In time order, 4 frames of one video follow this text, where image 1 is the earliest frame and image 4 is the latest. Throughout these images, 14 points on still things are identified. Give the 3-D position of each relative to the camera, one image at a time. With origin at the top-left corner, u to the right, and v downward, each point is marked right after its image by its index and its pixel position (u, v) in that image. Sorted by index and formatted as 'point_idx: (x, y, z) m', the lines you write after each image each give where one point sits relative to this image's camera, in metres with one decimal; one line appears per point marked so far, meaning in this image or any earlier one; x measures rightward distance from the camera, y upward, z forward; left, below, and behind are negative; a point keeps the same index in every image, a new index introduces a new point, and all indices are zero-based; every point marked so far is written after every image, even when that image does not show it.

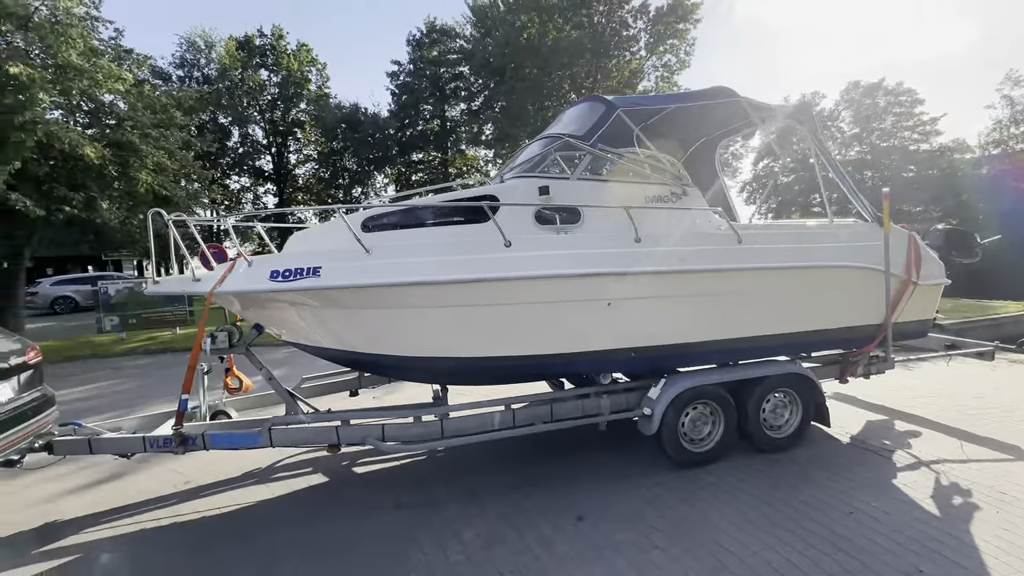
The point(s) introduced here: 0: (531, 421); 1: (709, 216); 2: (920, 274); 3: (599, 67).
0: (+0.1, -1.1, +3.6) m
1: (+1.6, +0.6, +3.7) m
2: (+3.7, +0.1, +4.1) m
3: (+4.0, +9.1, +18.6) m
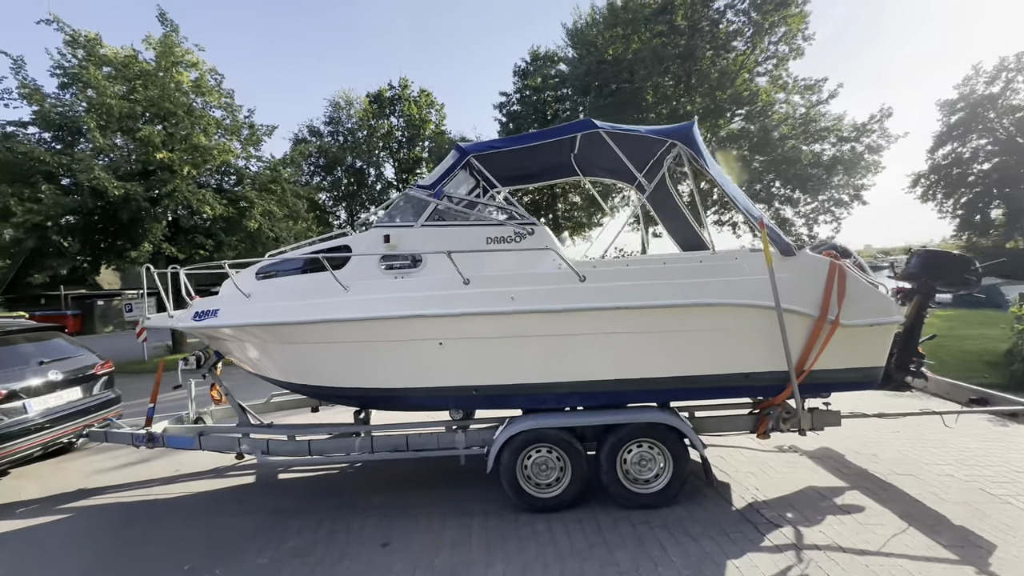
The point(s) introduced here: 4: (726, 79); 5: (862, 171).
0: (-1.1, -1.4, +3.9) m
1: (+0.3, +0.3, +3.6) m
2: (+2.5, -0.2, +3.3) m
3: (+7.1, +8.4, +17.4) m
4: (+8.3, +8.1, +17.3) m
5: (+14.2, +4.7, +18.2) m
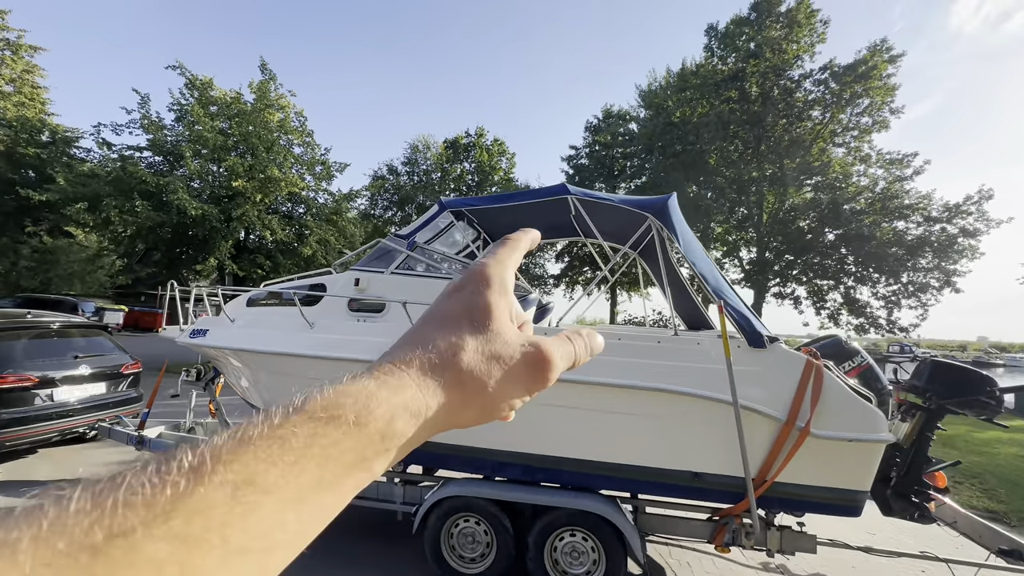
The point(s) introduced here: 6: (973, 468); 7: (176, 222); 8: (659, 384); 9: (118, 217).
0: (-1.6, -1.7, +3.9) m
1: (0.0, -0.2, +3.5) m
2: (+2.0, -0.9, +2.9) m
3: (+9.4, +5.6, +16.9) m
4: (+10.6, +5.2, +16.6) m
5: (+16.1, +1.2, +16.3) m
6: (+7.3, -2.9, +7.1) m
7: (-8.5, +1.7, +11.3) m
8: (+1.0, -0.7, +3.1) m
9: (-9.6, +1.7, +10.9) m
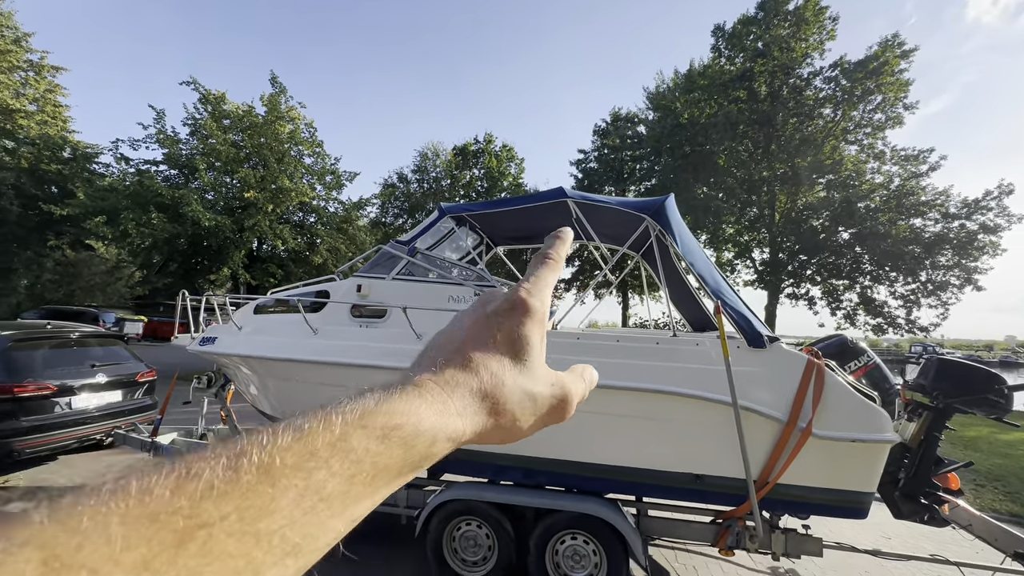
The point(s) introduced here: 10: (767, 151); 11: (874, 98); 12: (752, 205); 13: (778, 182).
0: (-1.5, -1.8, +3.9) m
1: (0.0, -0.2, +3.6) m
2: (+2.0, -0.9, +2.9) m
3: (+9.7, +5.6, +16.7) m
4: (+10.9, +5.2, +16.4) m
5: (+16.4, +1.3, +15.9) m
6: (+7.5, -2.8, +6.9) m
7: (-8.3, +1.4, +11.6) m
8: (+1.0, -0.7, +3.1) m
9: (-9.4, +1.5, +11.2) m
10: (+9.3, +5.0, +16.5) m
11: (+14.1, +7.4, +17.5) m
12: (+8.6, +3.0, +16.1) m
13: (+9.5, +3.8, +16.1) m
